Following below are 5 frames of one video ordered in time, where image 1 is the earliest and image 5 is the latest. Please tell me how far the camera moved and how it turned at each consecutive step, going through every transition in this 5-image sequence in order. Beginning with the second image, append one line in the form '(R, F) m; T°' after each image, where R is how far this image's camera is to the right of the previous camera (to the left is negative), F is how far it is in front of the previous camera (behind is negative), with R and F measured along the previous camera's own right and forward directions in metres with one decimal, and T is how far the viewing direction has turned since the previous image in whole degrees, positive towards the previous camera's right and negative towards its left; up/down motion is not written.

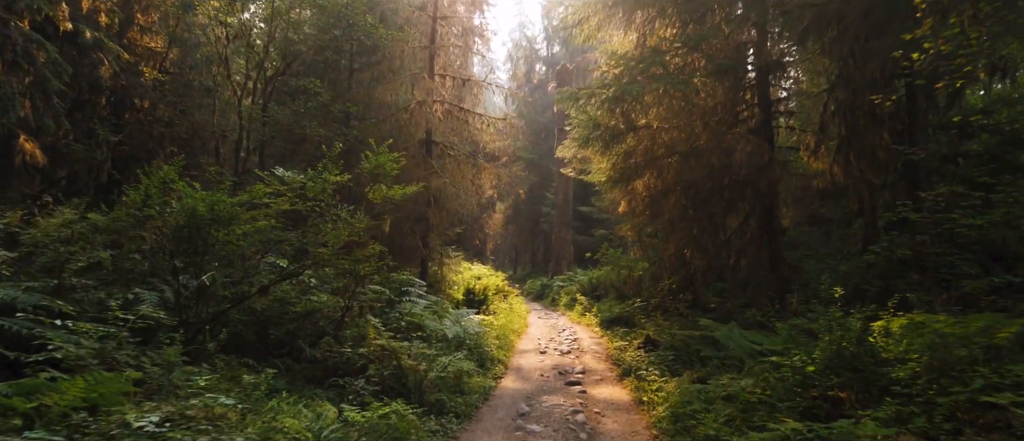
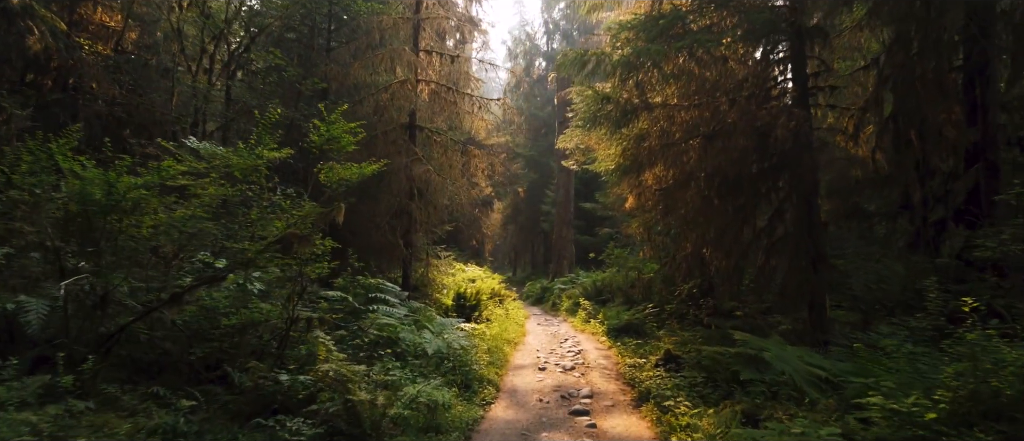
(+0.2, +1.5) m; 0°
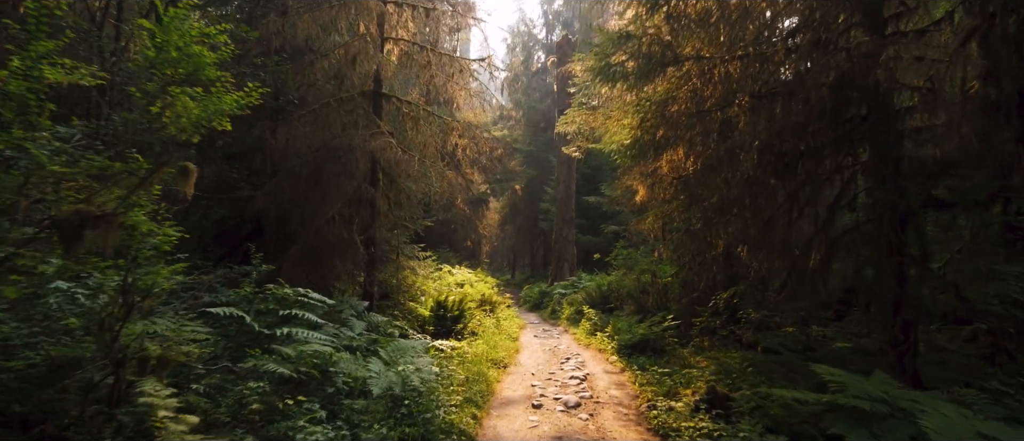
(+0.4, +2.2) m; 0°
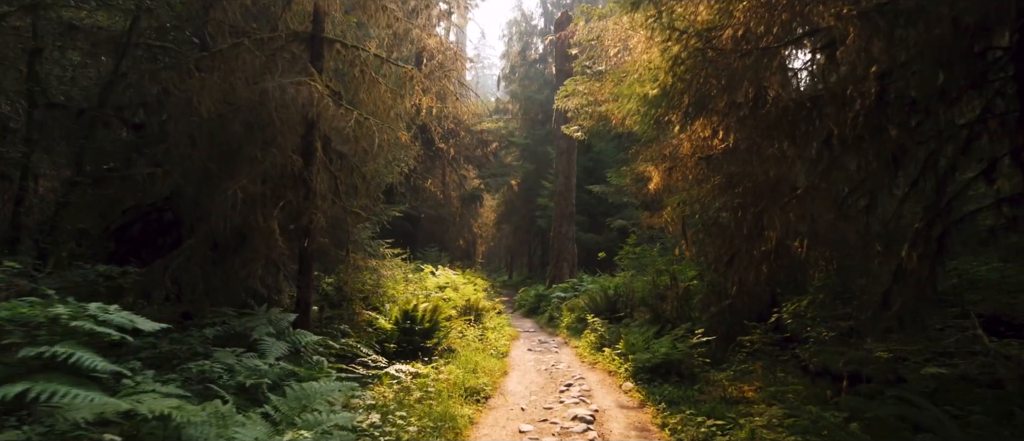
(+0.5, +2.2) m; 0°
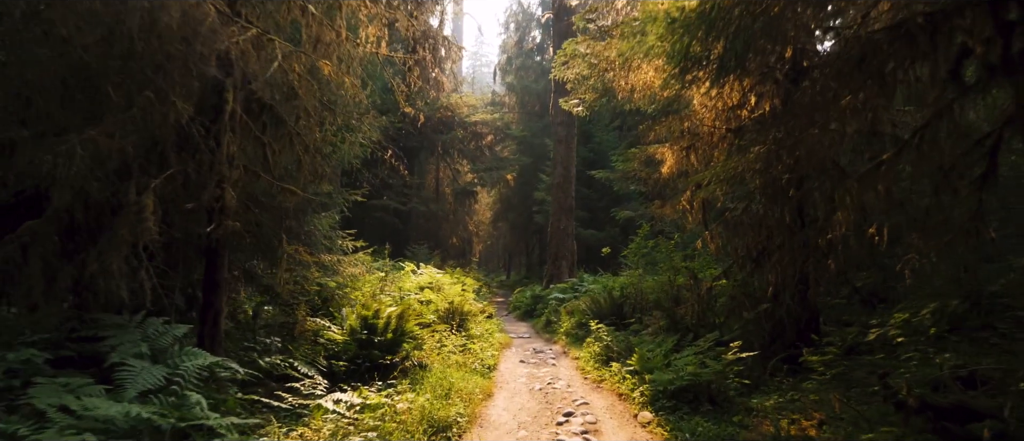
(+0.4, +1.7) m; 0°
